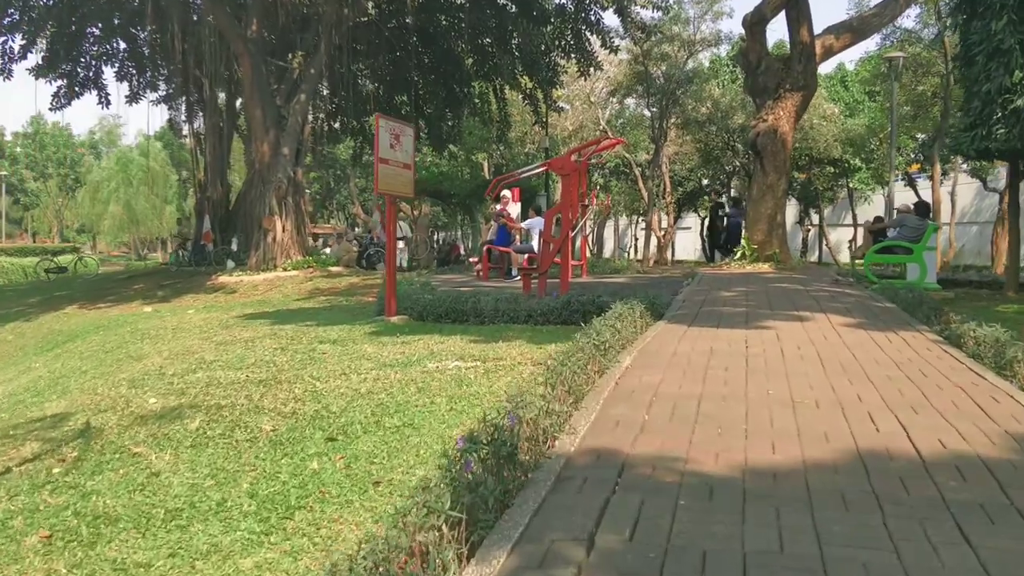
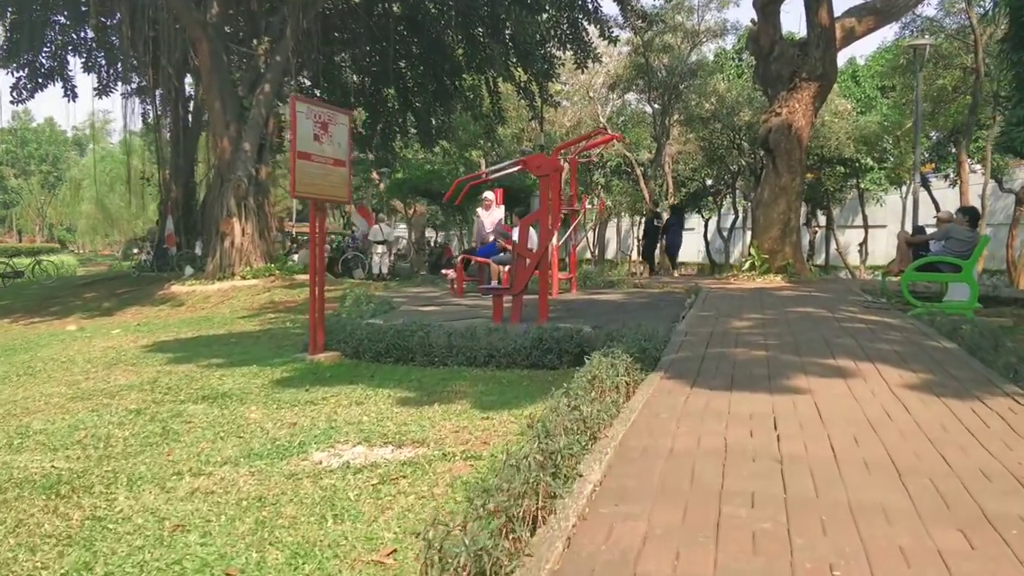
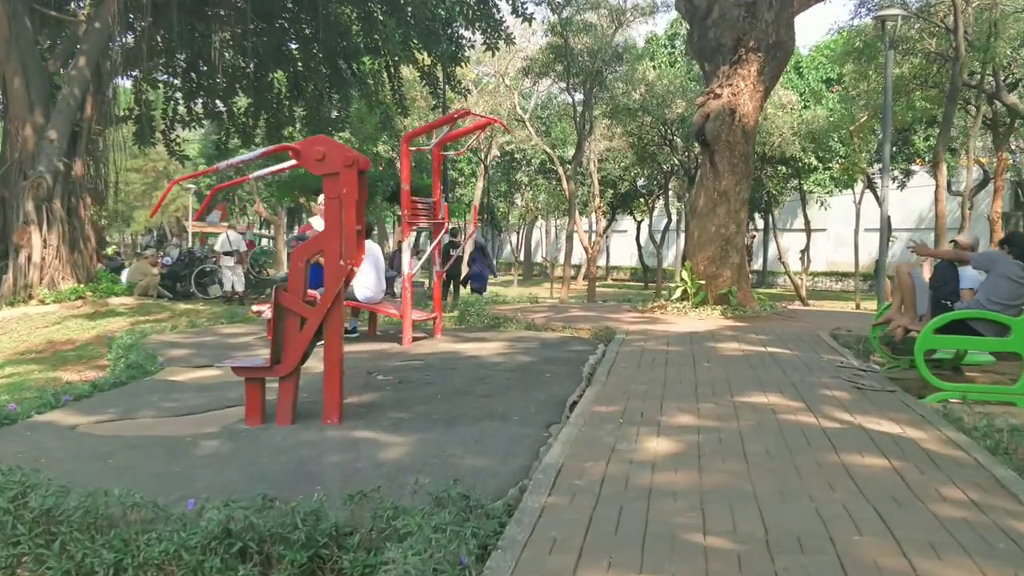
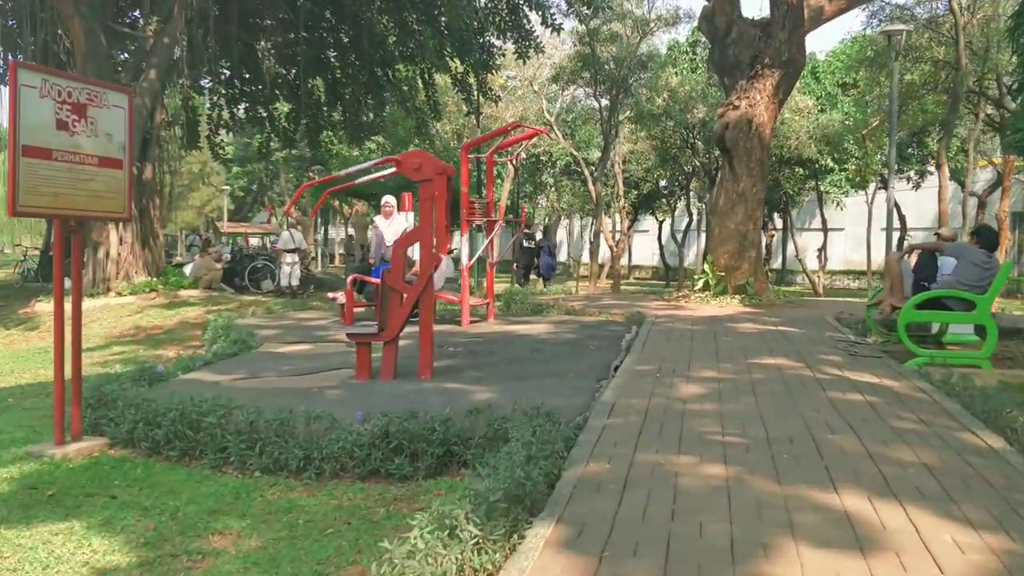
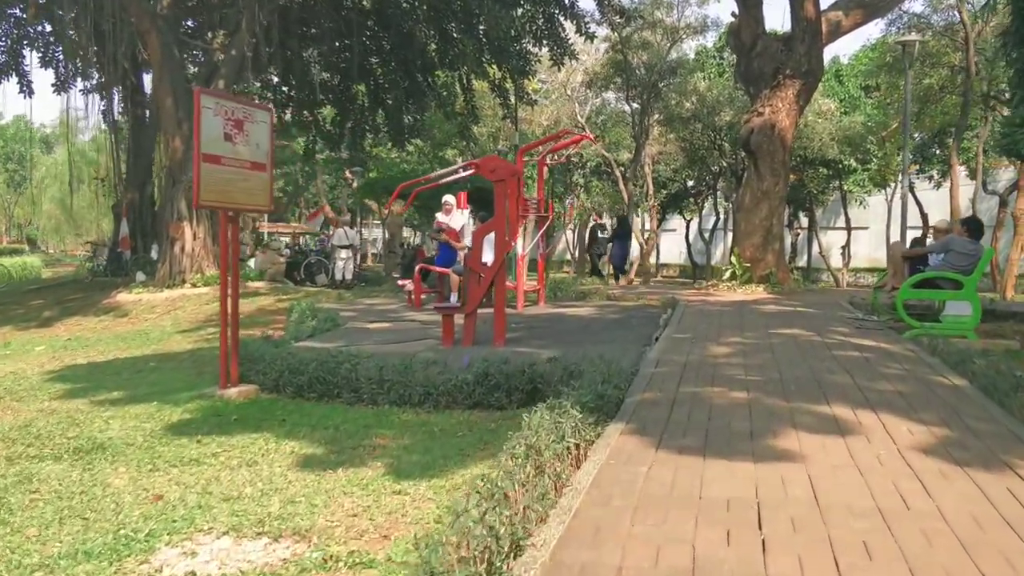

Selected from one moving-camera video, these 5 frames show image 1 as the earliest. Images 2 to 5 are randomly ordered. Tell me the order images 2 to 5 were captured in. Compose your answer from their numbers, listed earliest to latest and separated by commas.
2, 5, 4, 3
